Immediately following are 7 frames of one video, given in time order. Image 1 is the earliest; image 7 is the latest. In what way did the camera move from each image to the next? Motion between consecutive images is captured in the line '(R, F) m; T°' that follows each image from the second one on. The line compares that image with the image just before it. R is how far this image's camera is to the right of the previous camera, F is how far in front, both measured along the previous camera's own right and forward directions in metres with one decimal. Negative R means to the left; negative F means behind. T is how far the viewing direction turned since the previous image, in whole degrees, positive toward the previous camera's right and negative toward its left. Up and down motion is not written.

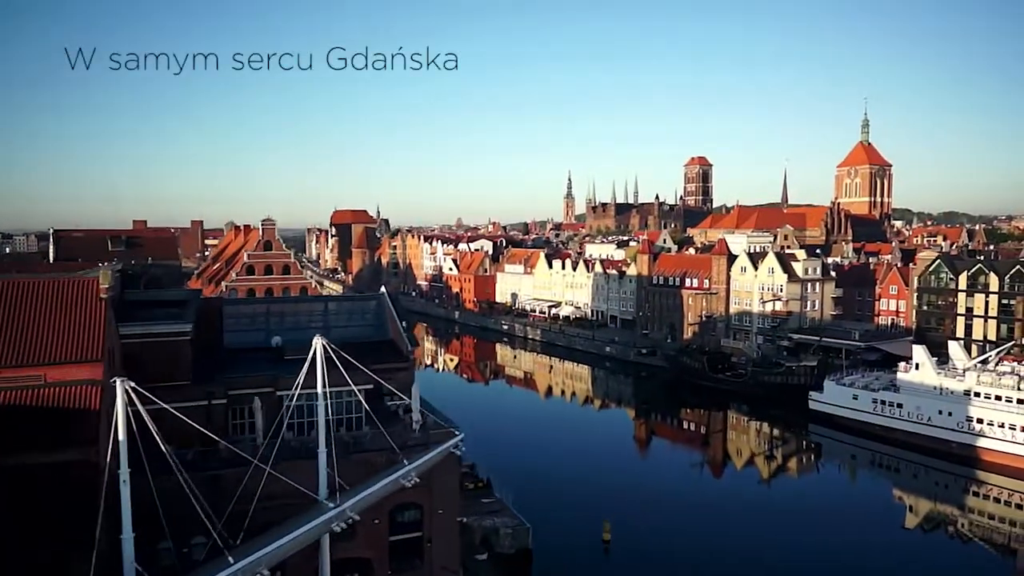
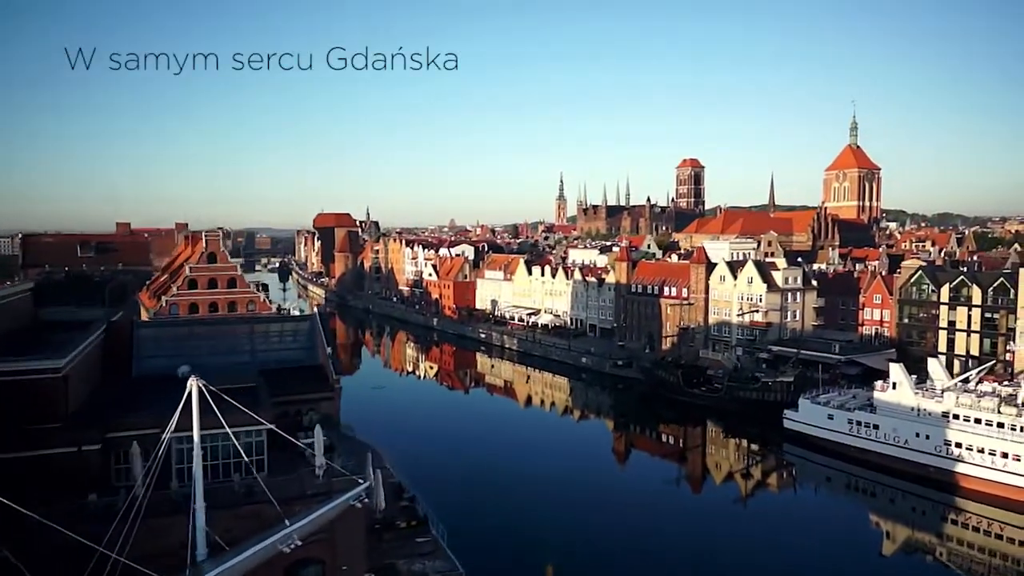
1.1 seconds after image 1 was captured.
(+1.3, +1.4) m; 0°
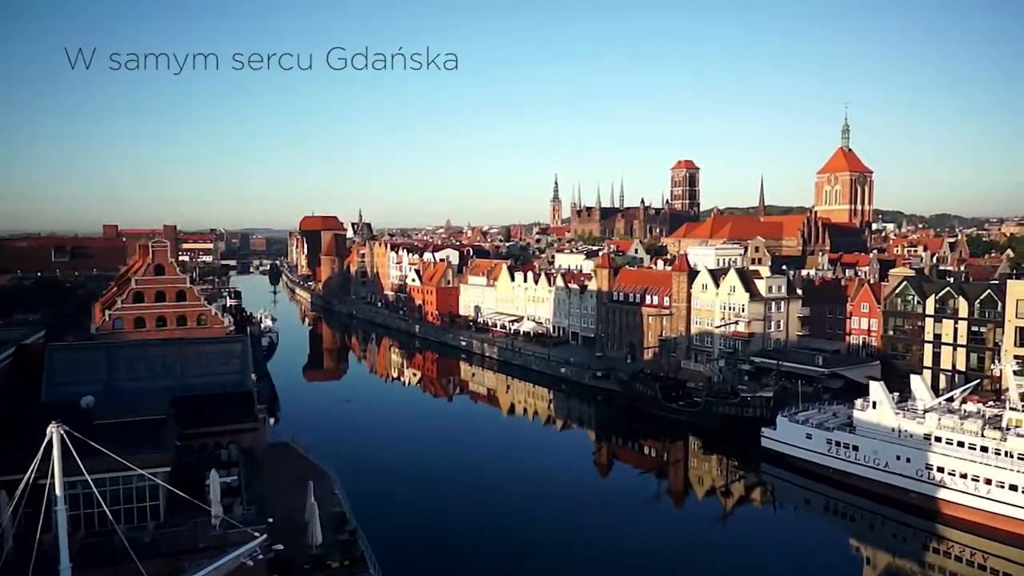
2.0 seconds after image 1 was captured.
(+1.2, +1.2) m; 0°
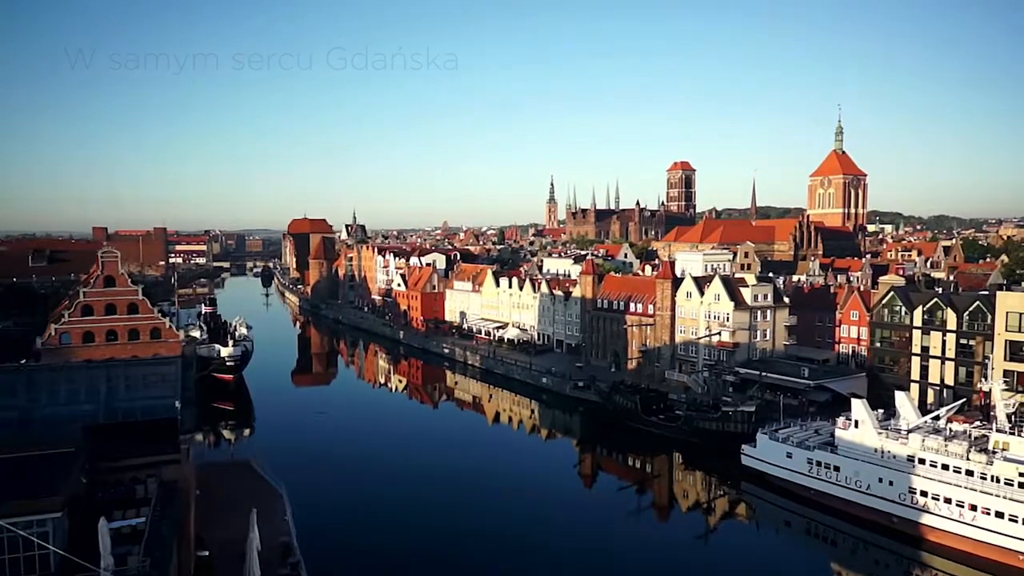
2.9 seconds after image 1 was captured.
(+1.0, +1.1) m; 0°
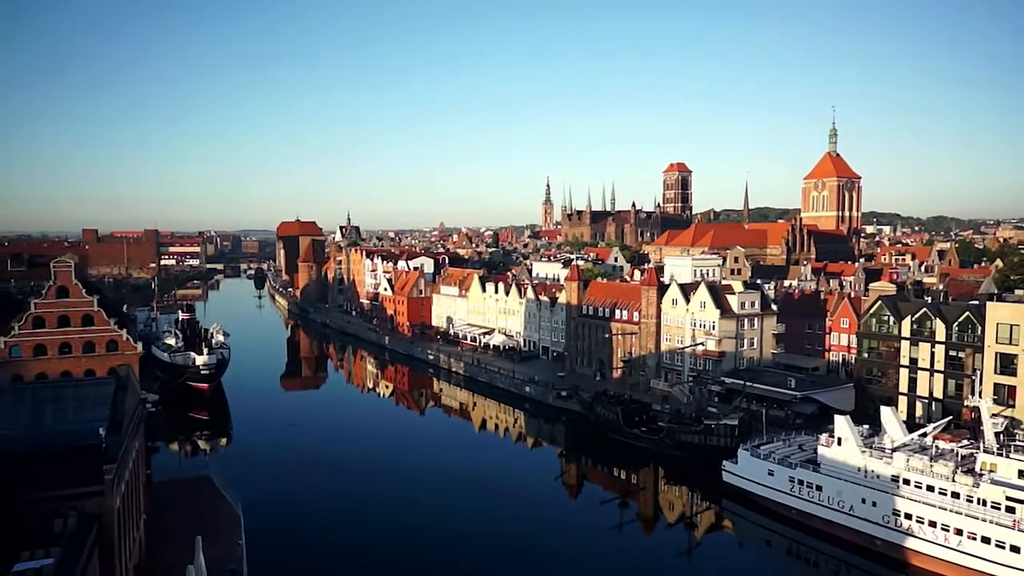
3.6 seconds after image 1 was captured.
(+0.9, +0.9) m; 0°
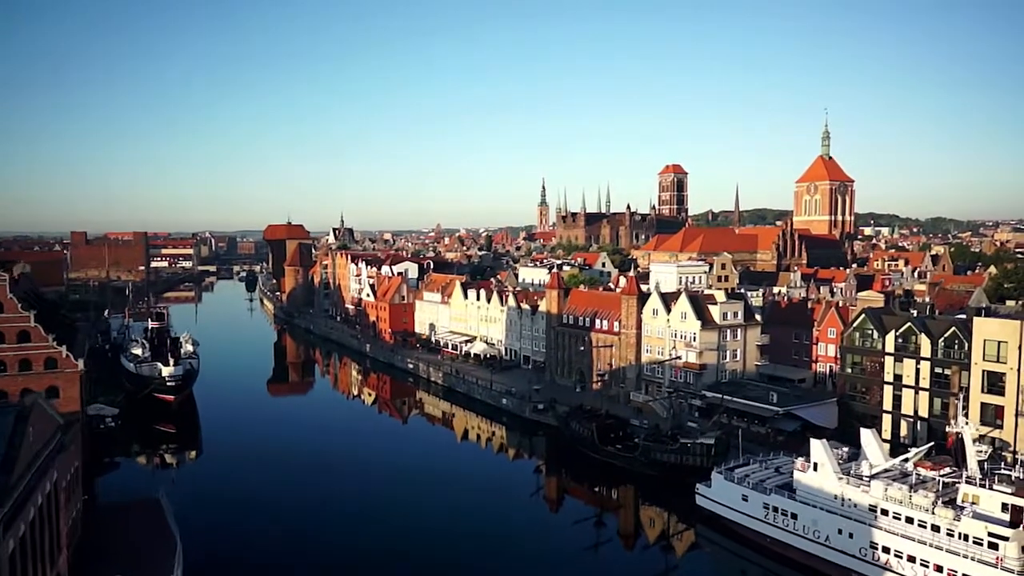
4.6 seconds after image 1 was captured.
(+1.1, +1.2) m; 0°
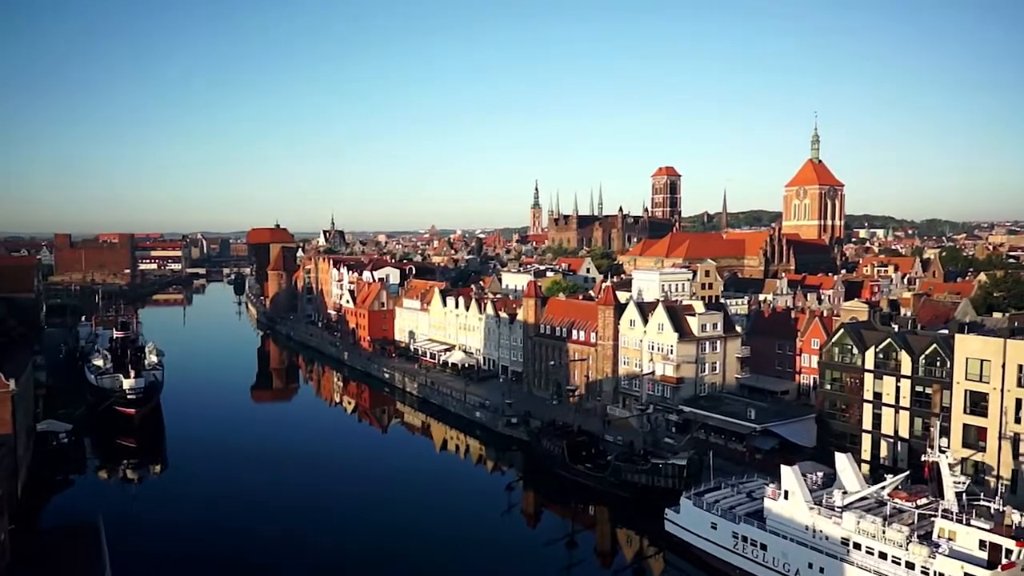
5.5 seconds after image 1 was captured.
(+1.1, +1.2) m; 0°
